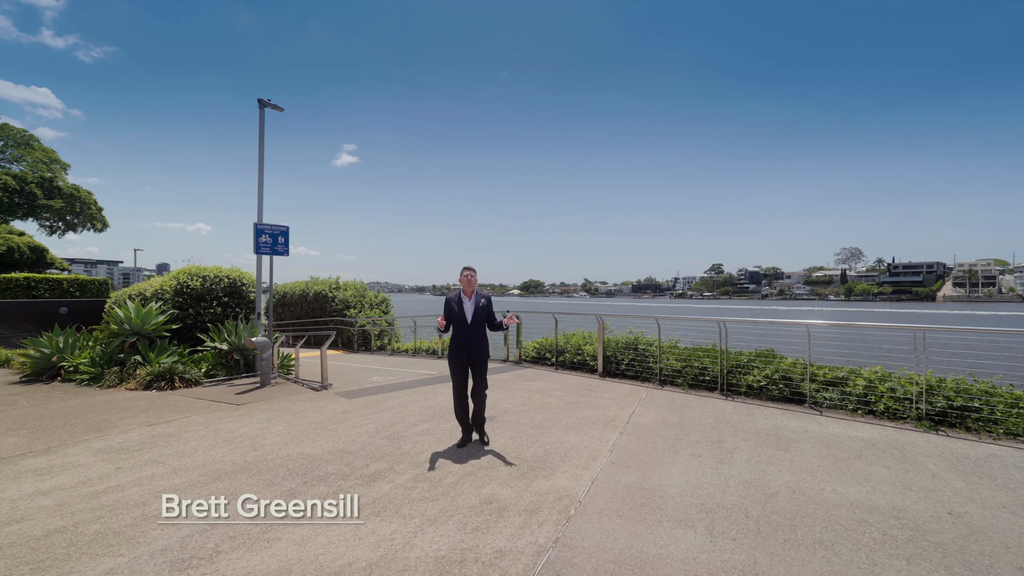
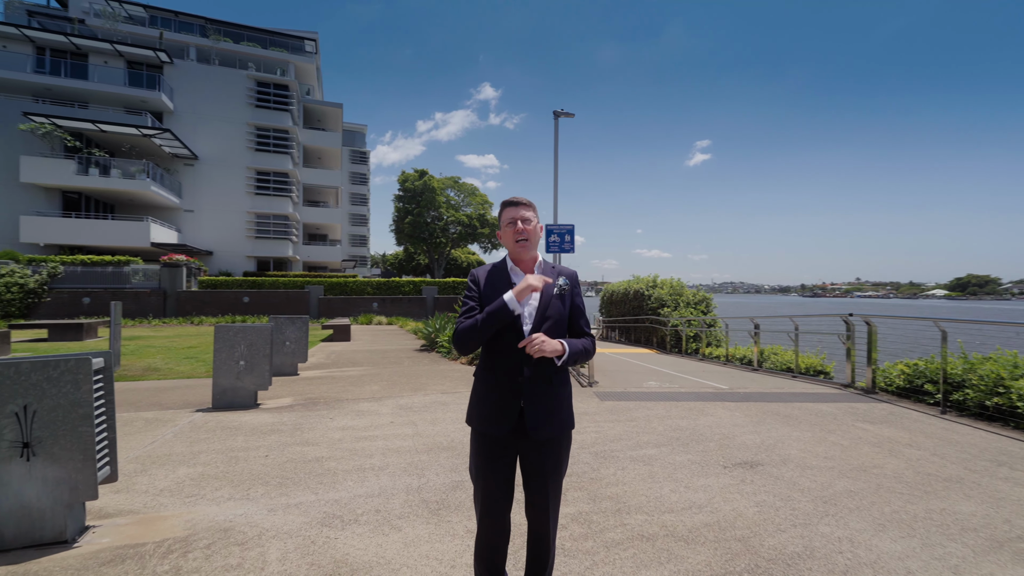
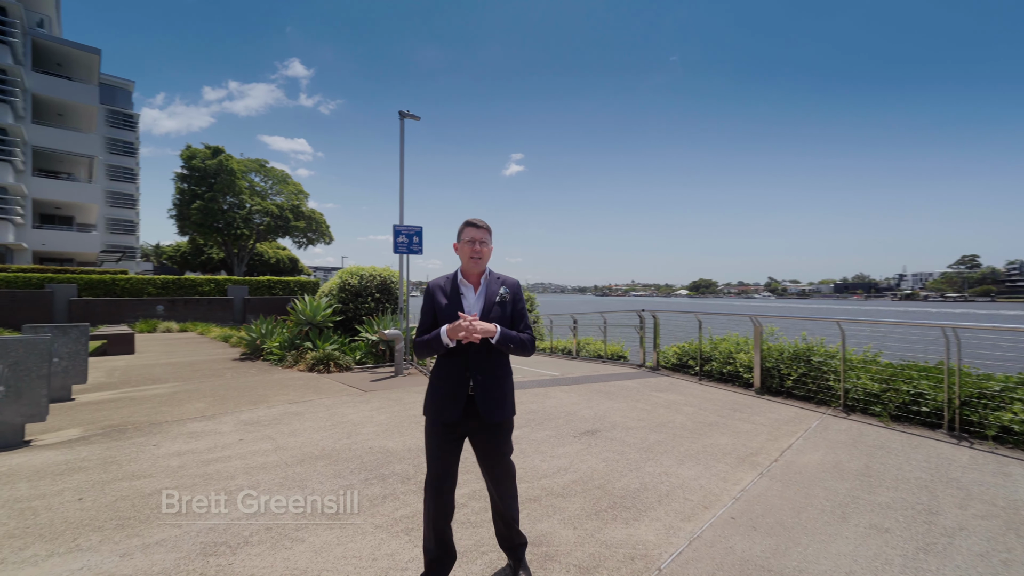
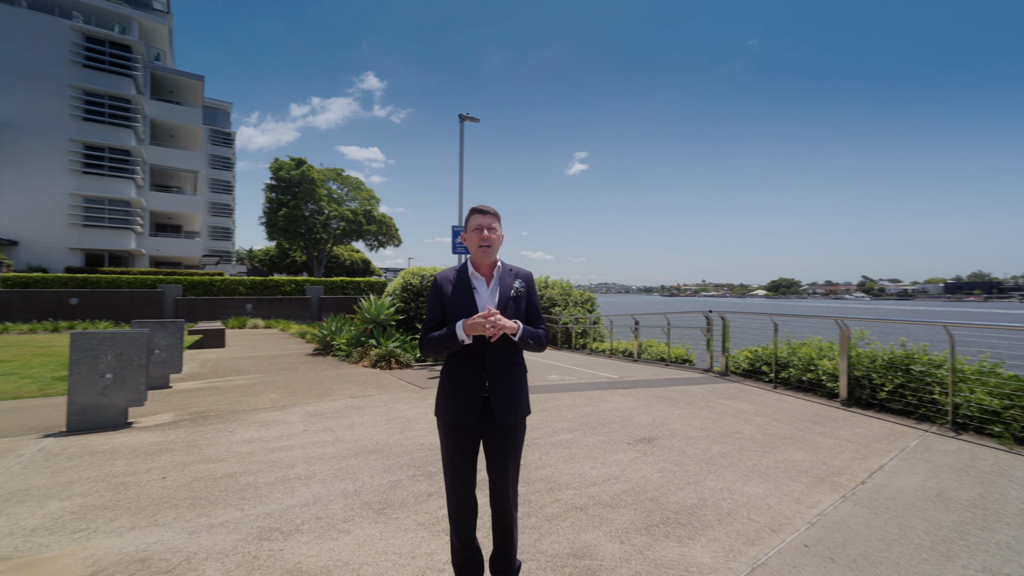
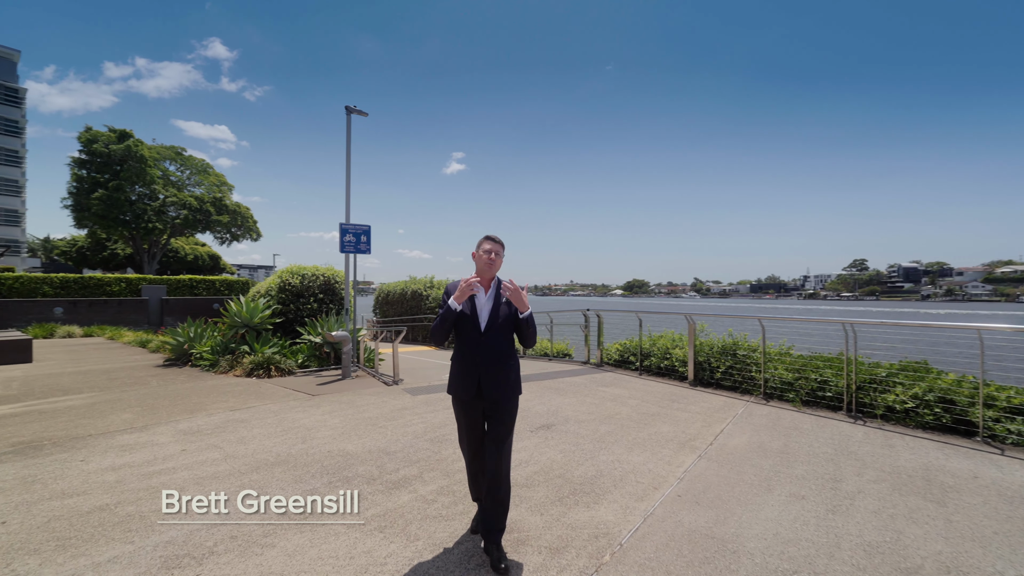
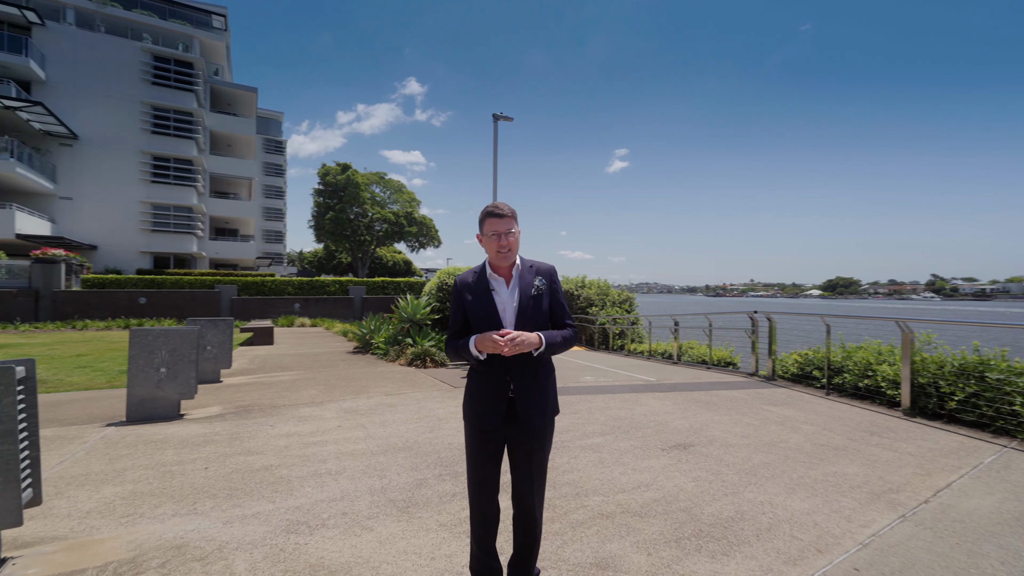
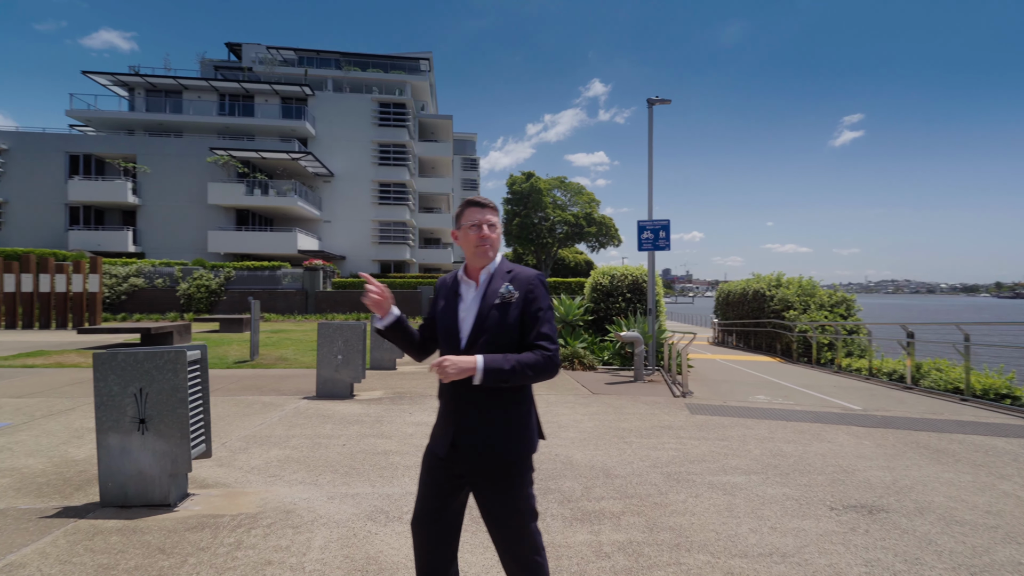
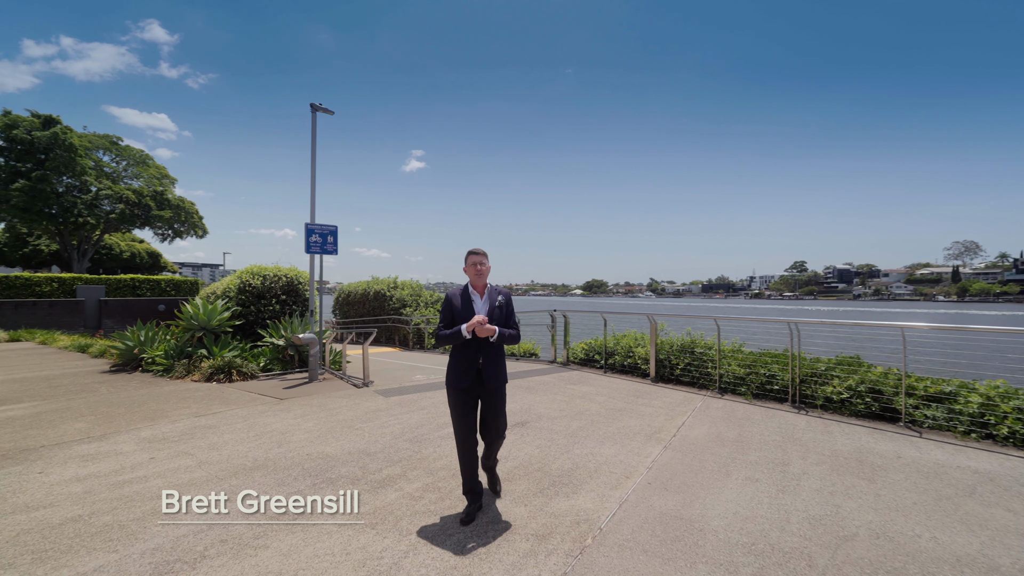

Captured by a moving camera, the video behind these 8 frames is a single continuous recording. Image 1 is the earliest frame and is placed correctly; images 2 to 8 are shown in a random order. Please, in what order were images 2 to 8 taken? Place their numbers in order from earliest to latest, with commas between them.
8, 5, 3, 4, 6, 2, 7
